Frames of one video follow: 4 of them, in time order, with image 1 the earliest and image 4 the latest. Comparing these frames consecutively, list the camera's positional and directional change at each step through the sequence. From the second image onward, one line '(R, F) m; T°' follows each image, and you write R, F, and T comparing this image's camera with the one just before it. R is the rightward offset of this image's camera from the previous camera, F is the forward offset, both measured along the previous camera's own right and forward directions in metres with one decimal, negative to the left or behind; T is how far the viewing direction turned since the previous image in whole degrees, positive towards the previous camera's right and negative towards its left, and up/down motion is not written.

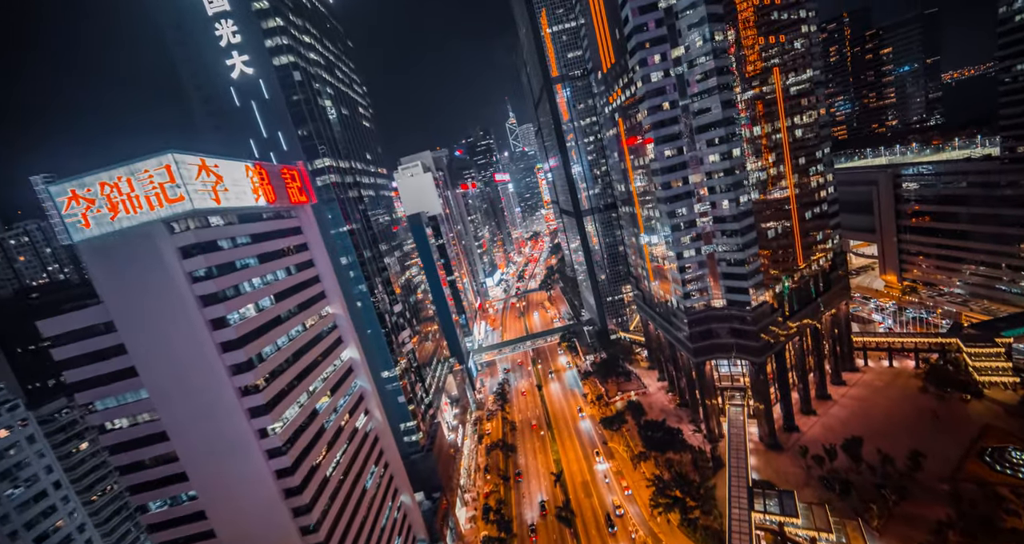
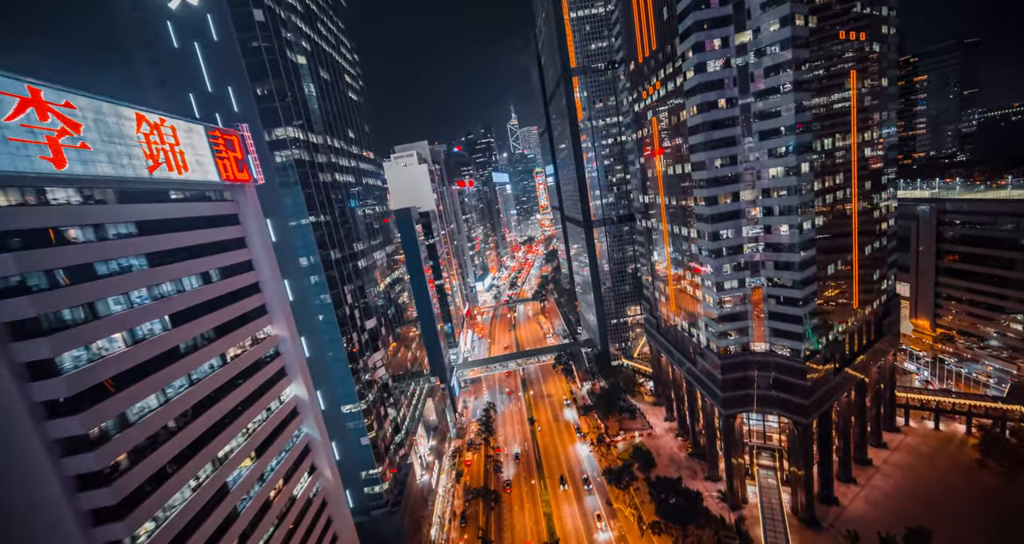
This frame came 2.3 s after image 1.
(-2.1, +11.3) m; +2°
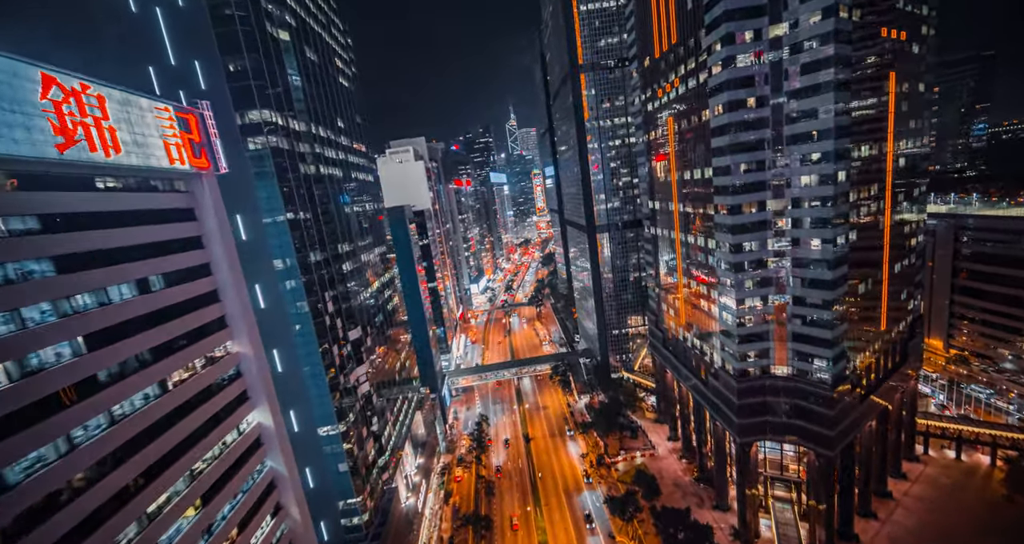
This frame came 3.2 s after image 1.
(-0.9, +4.8) m; +1°
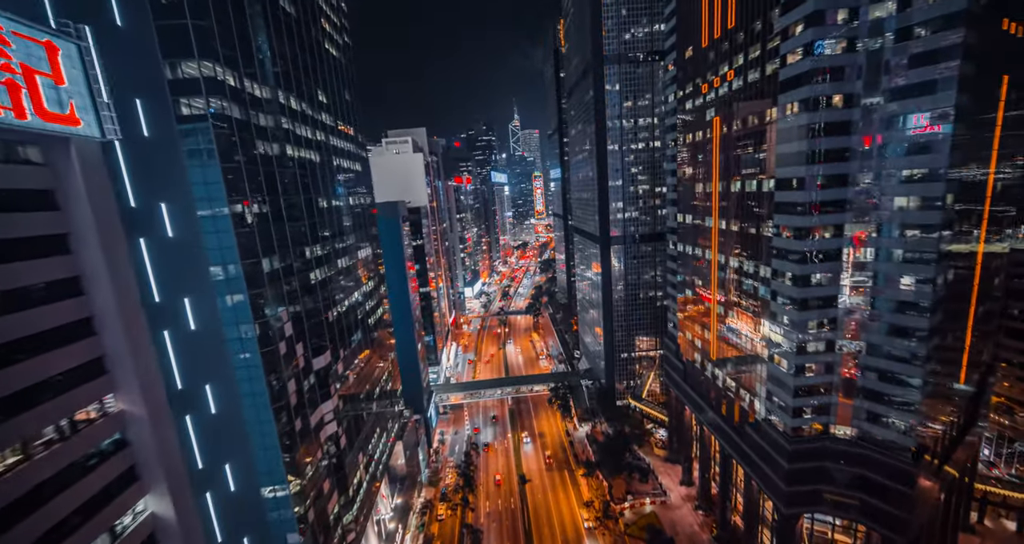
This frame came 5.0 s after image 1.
(-1.8, +9.0) m; +1°
